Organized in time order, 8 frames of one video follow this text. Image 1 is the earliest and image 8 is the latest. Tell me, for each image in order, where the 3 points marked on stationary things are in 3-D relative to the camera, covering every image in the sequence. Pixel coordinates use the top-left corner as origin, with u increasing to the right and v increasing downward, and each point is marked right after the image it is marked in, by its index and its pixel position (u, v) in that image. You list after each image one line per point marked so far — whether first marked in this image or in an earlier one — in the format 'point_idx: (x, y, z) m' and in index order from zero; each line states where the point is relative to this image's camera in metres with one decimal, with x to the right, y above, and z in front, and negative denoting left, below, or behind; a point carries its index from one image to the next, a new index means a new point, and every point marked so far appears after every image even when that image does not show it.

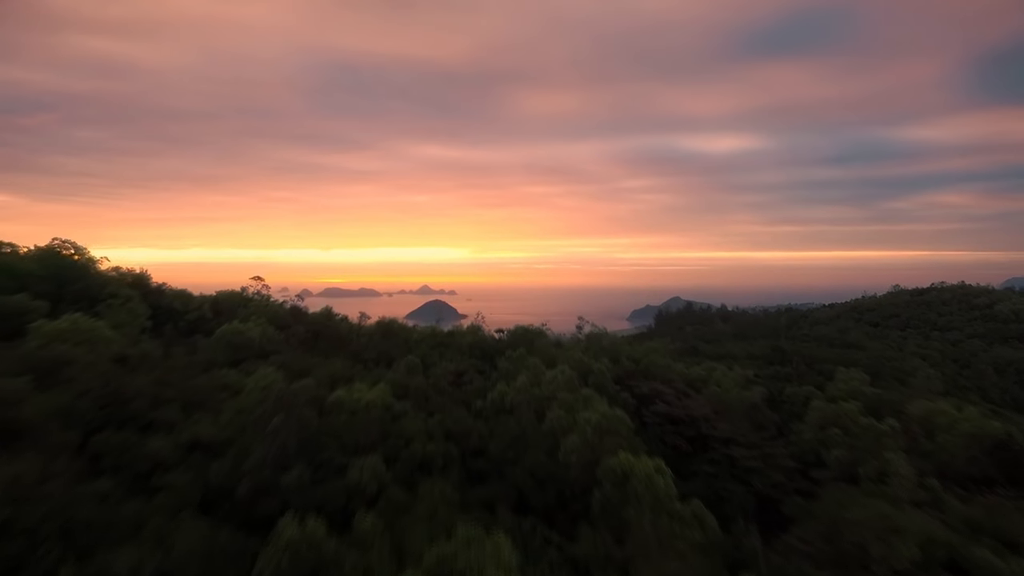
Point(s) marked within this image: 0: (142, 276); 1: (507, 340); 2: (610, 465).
0: (-5.3, +0.1, +8.2) m
1: (-0.1, -0.7, +7.8) m
2: (+0.7, -1.3, +4.3) m
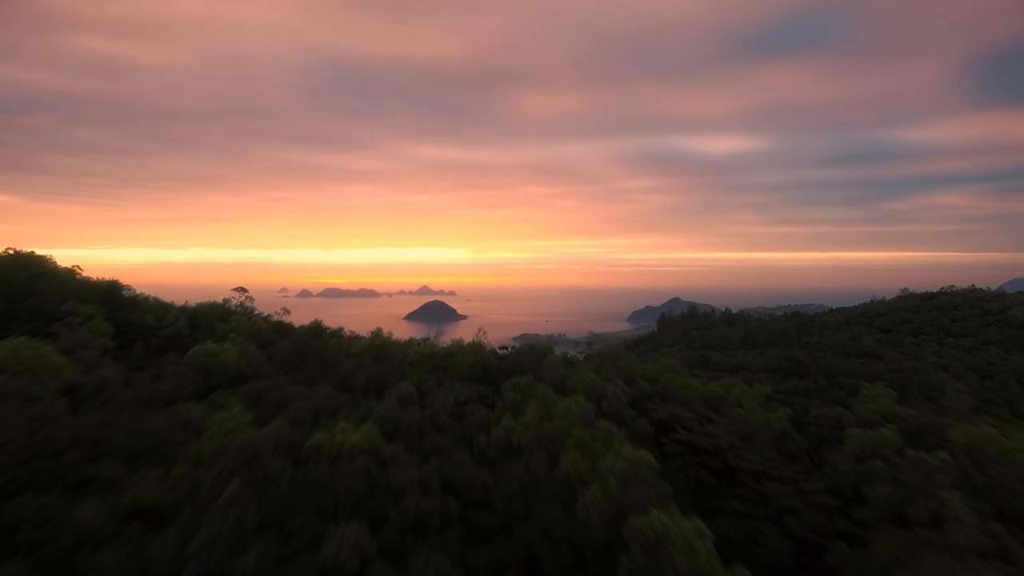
0: (-5.2, 0.0, +7.5) m
1: (0.0, -0.9, +7.2) m
2: (+0.8, -1.5, +3.6) m
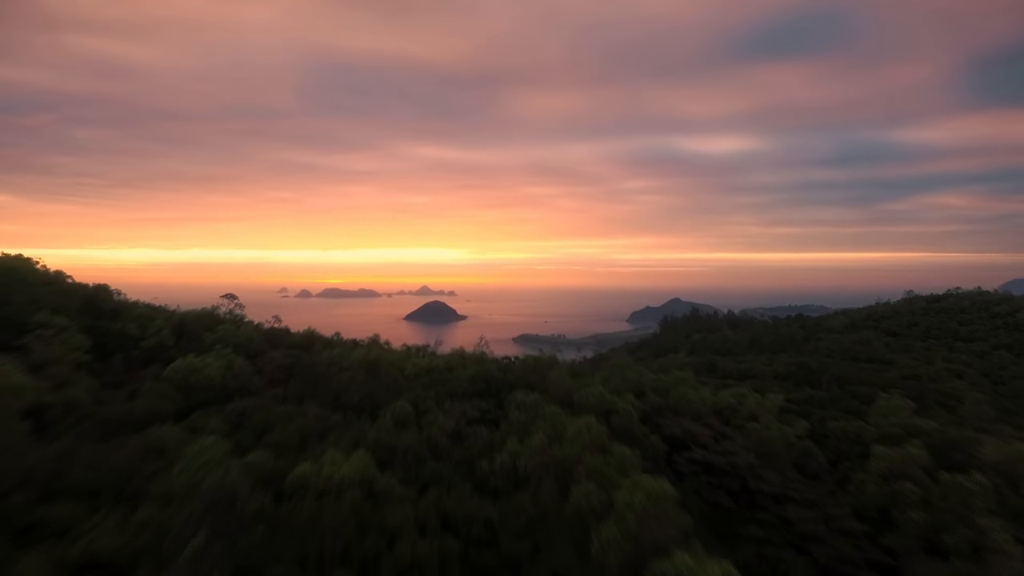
0: (-5.2, -0.1, +7.1) m
1: (0.0, -1.0, +6.8) m
2: (+0.8, -1.6, +3.2) m
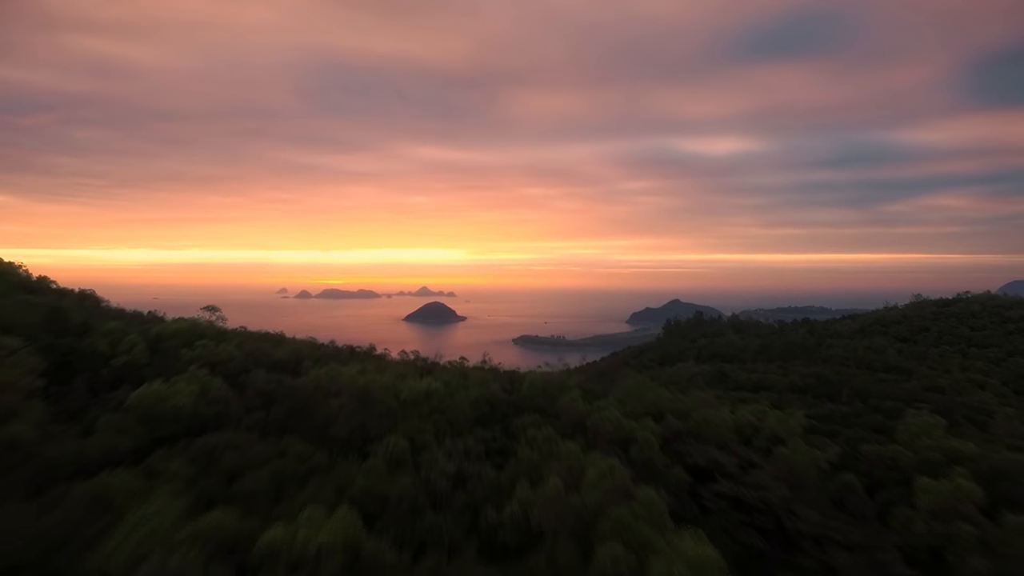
0: (-5.1, -0.3, +6.5) m
1: (+0.1, -1.2, +6.2) m
2: (+0.9, -1.7, +2.6) m
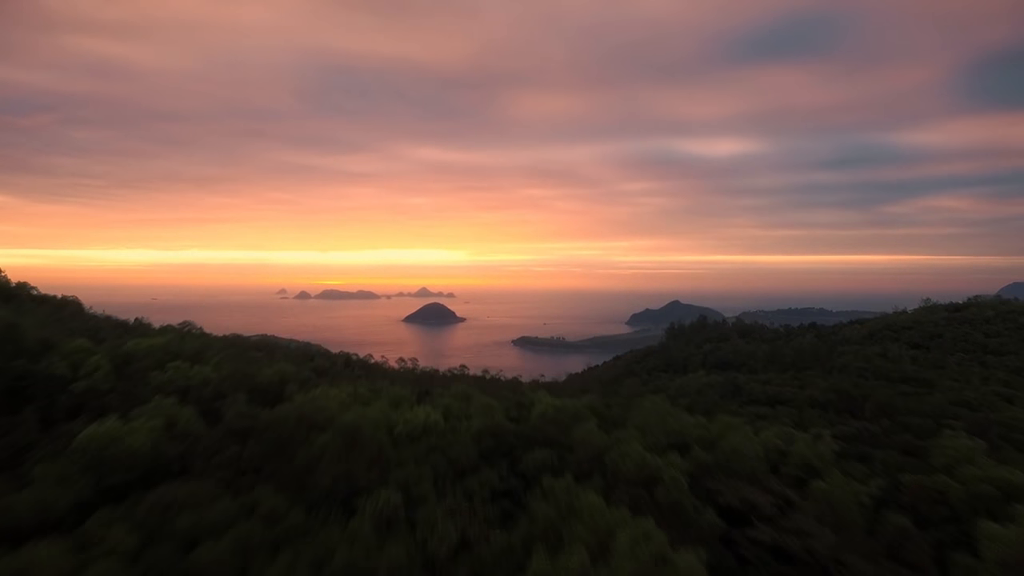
0: (-5.0, -0.4, +5.9) m
1: (+0.2, -1.3, +5.5) m
2: (+1.0, -1.9, +1.9) m
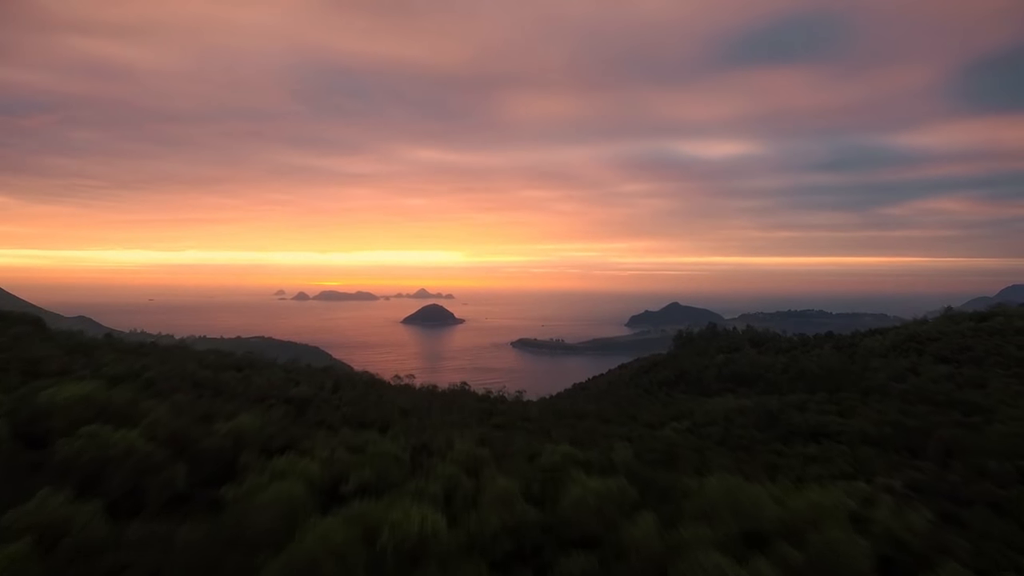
0: (-4.9, -0.7, +4.4) m
1: (+0.4, -1.6, +4.1) m
2: (+1.2, -2.2, +0.5) m
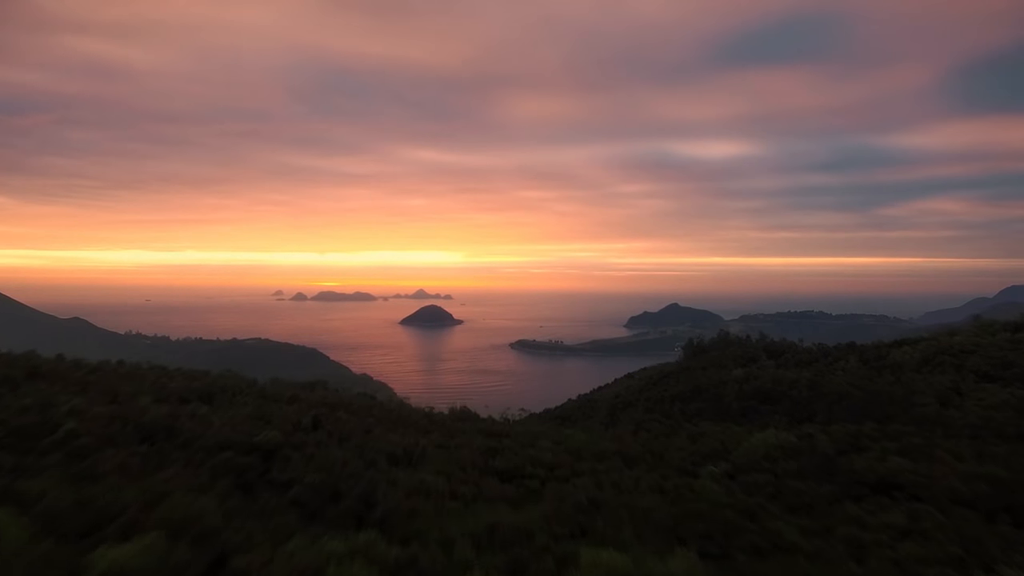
0: (-4.7, -1.1, +2.6) m
1: (+0.6, -2.0, +2.3) m
2: (+1.4, -2.5, -1.3) m
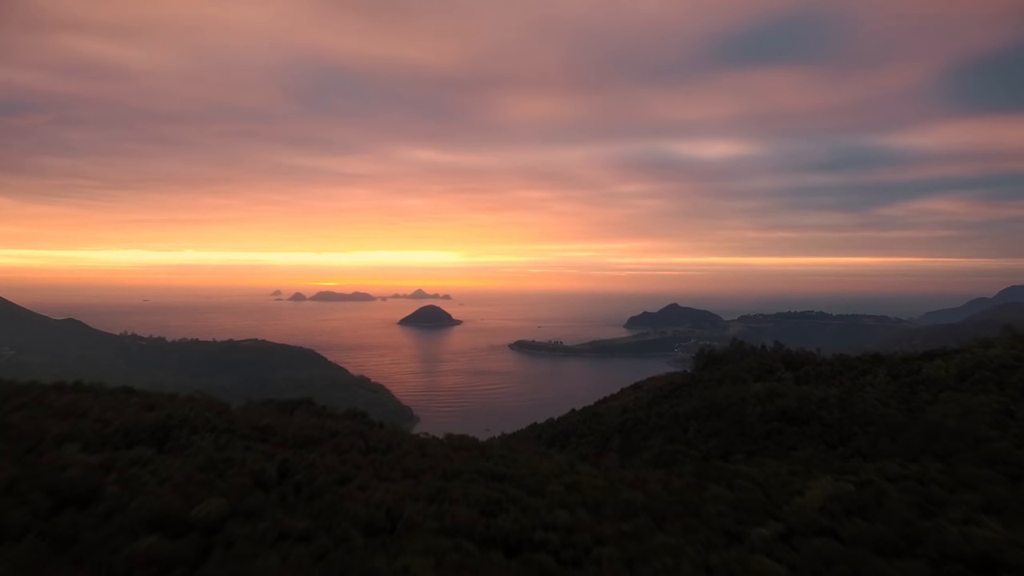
0: (-4.6, -1.4, +0.8) m
1: (+0.7, -2.3, +0.5) m
2: (+1.5, -2.9, -3.1) m
